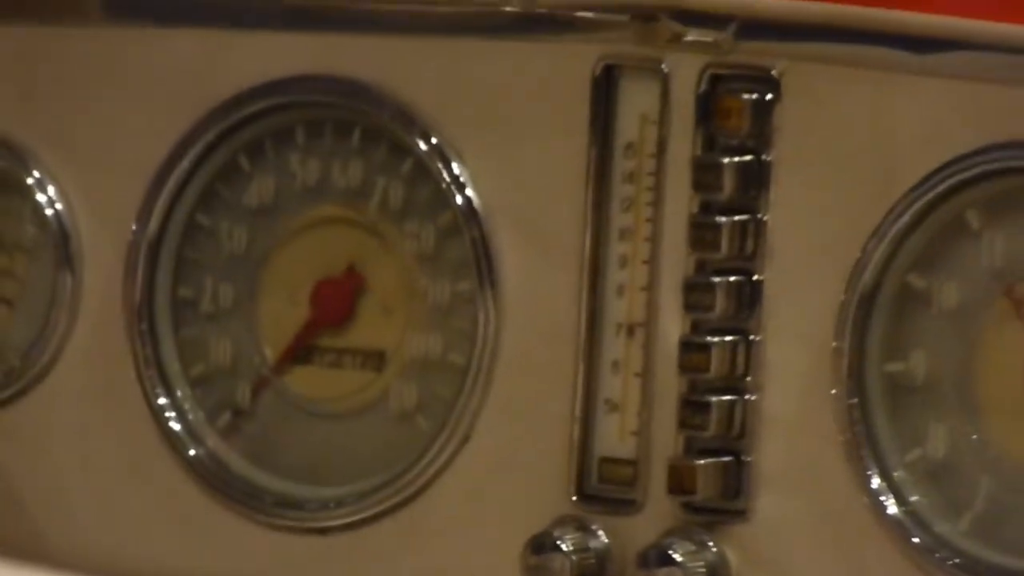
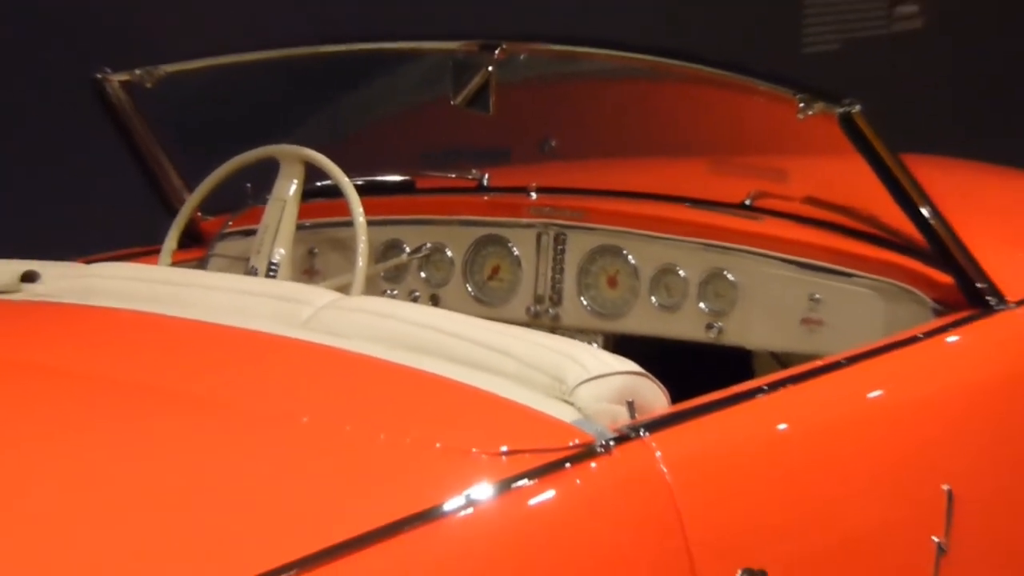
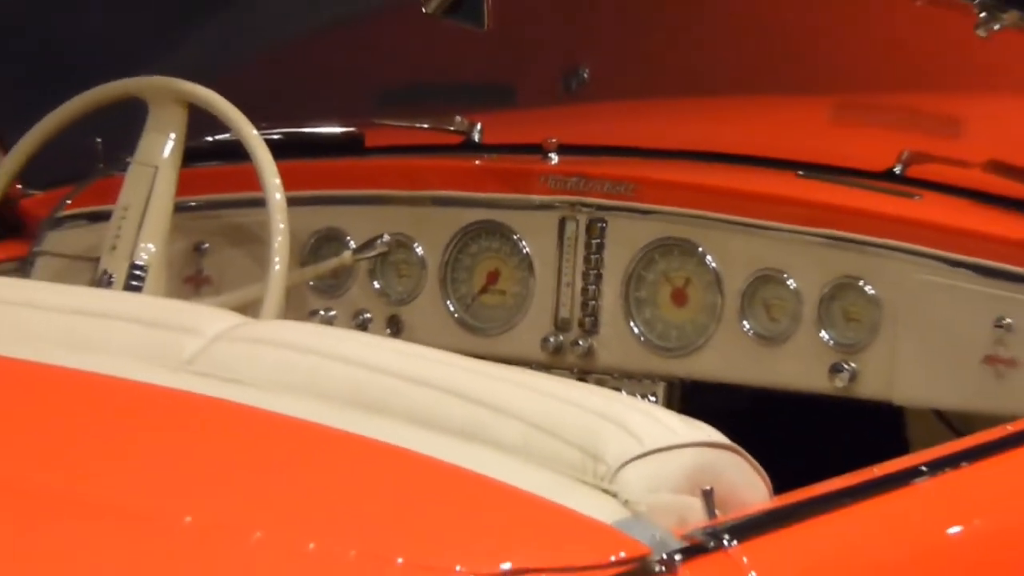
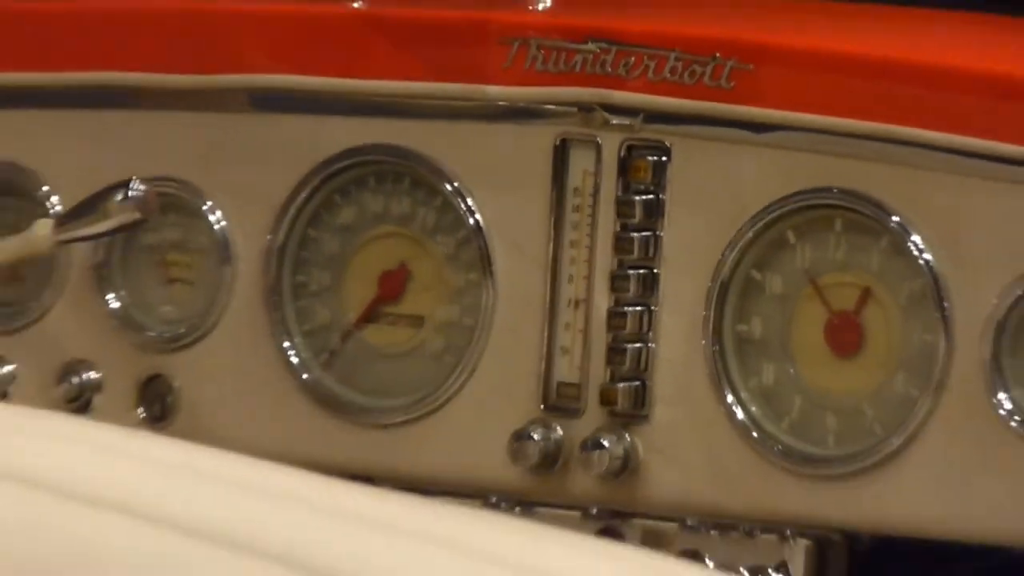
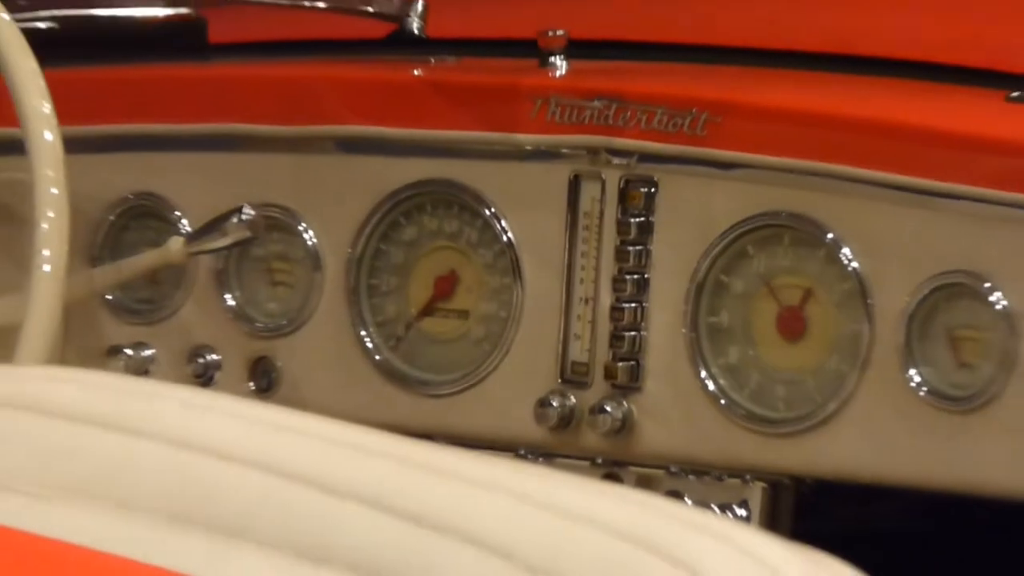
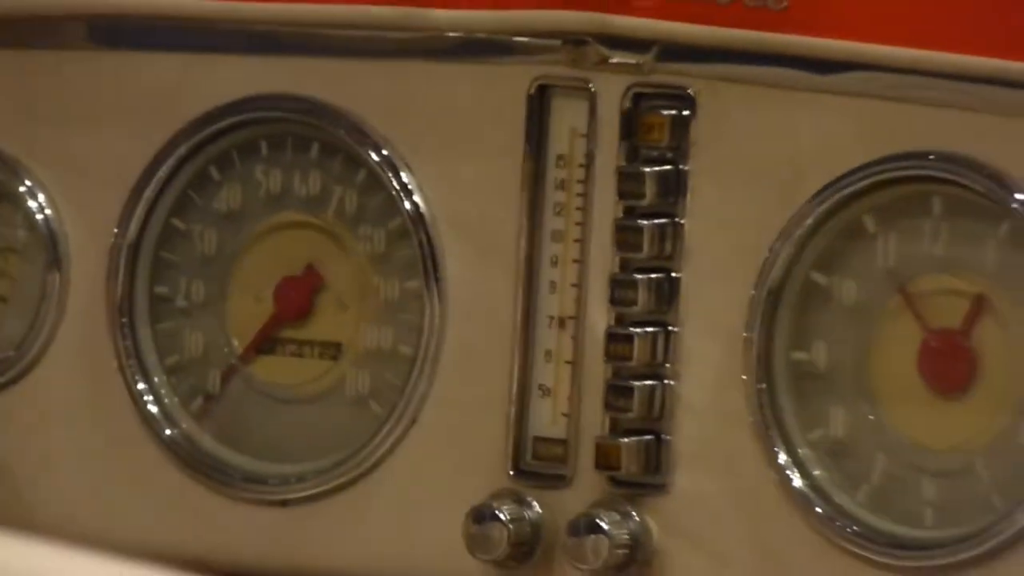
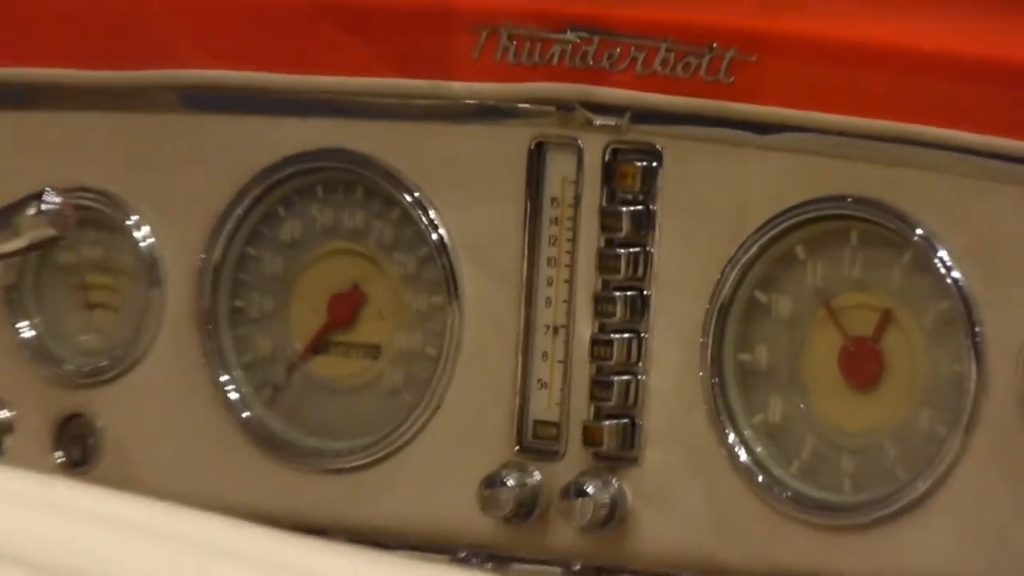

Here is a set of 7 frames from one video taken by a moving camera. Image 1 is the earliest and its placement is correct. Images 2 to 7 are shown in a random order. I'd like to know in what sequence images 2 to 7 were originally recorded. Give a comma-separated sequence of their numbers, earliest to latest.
6, 7, 4, 5, 3, 2
